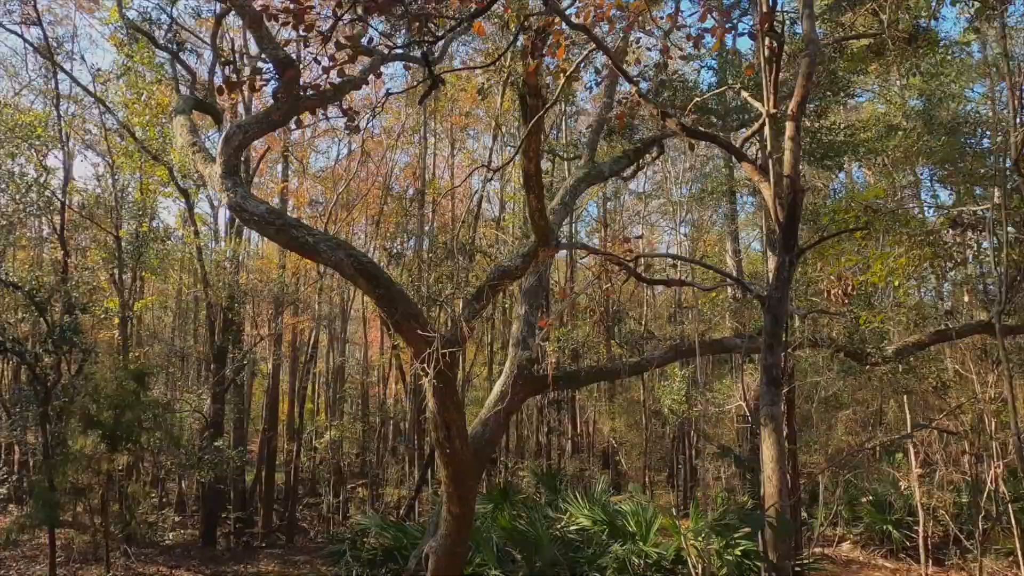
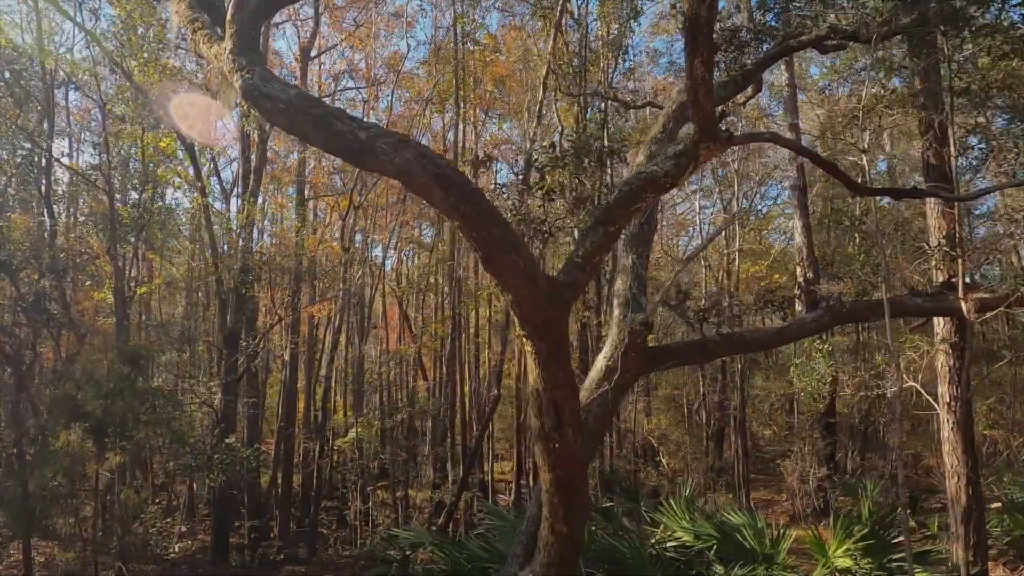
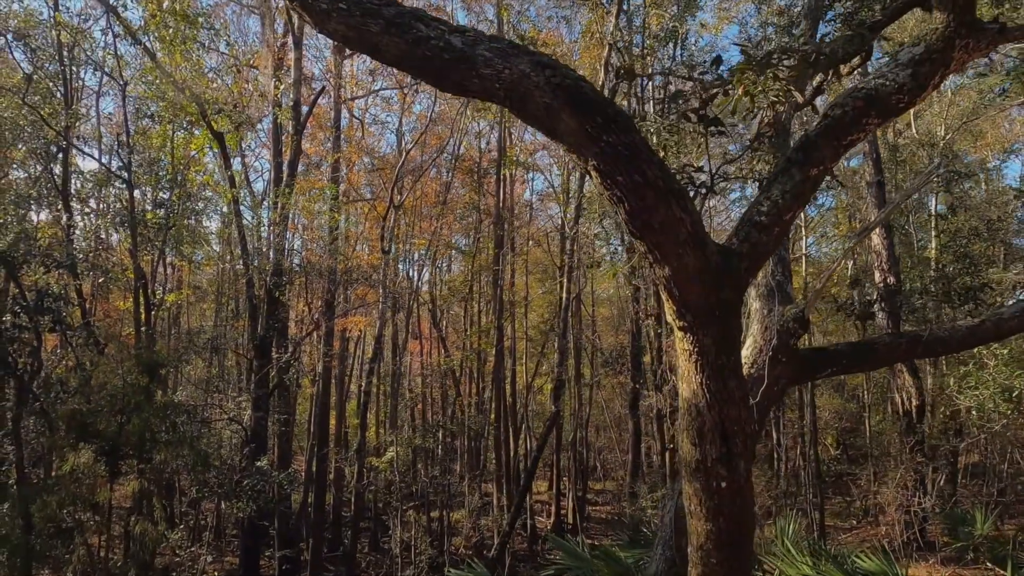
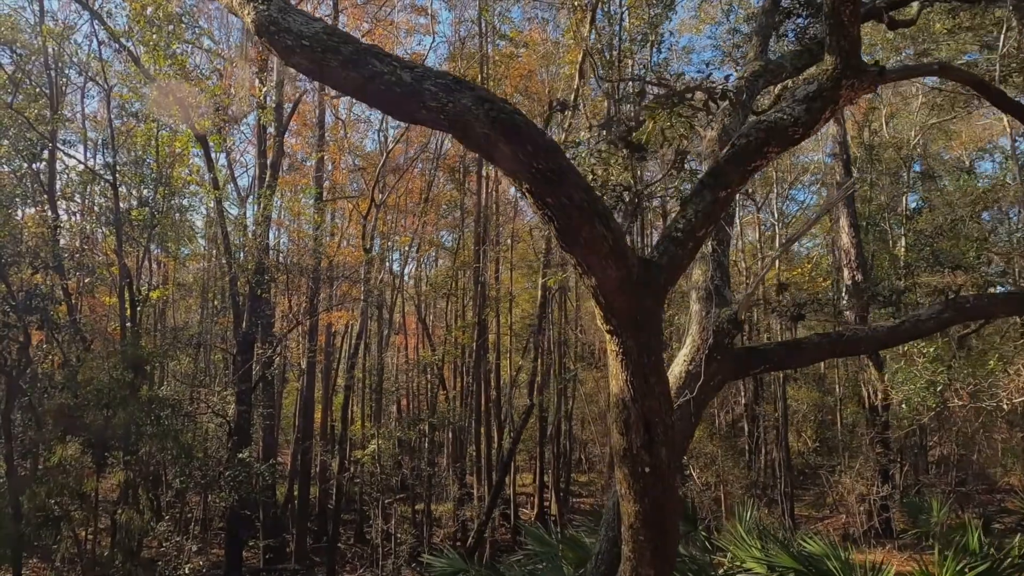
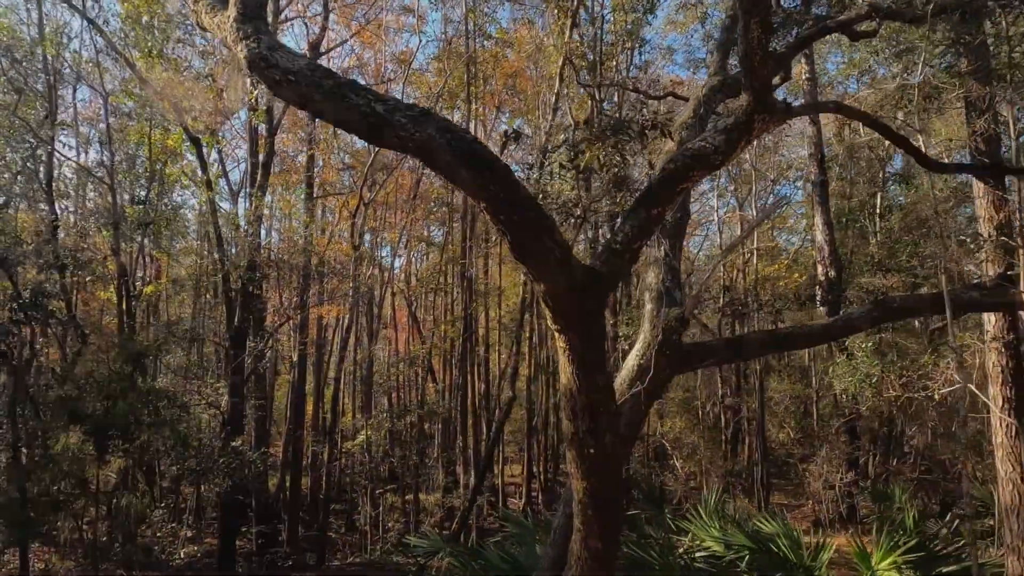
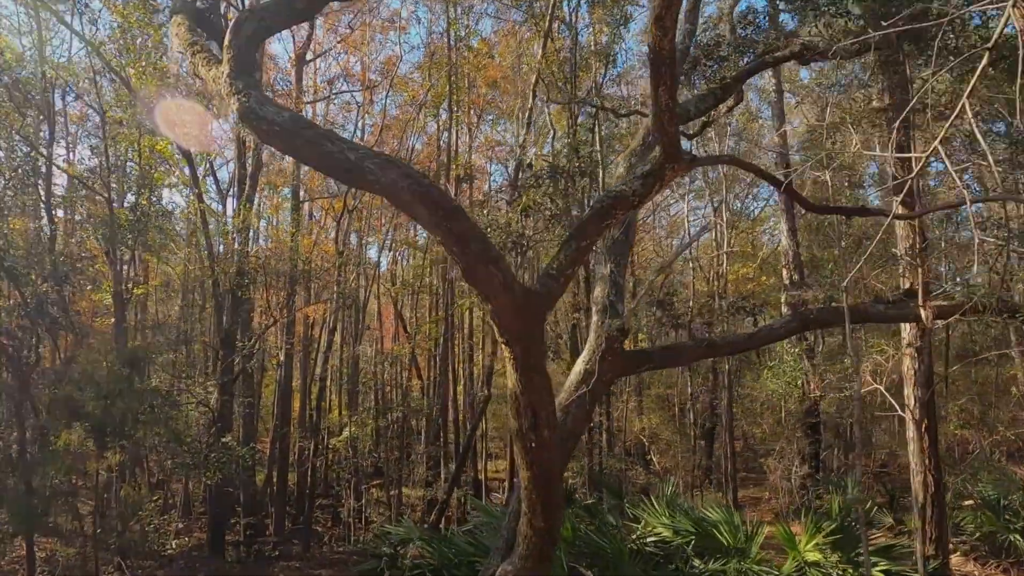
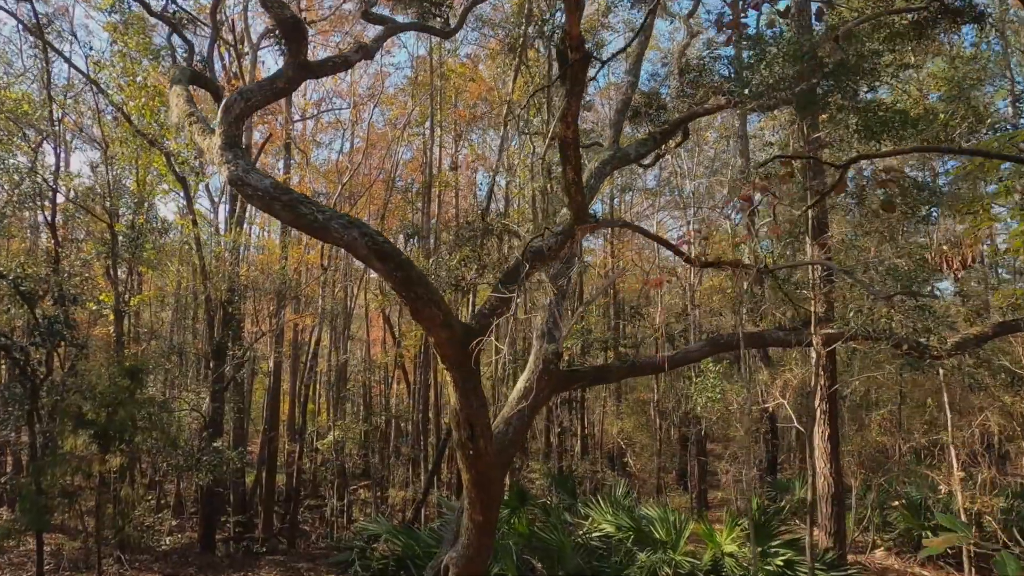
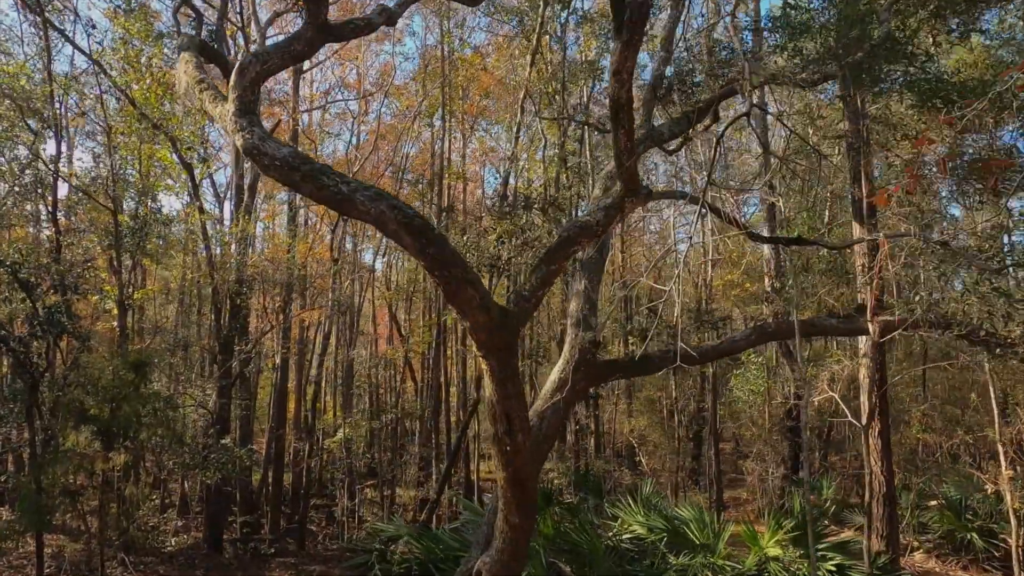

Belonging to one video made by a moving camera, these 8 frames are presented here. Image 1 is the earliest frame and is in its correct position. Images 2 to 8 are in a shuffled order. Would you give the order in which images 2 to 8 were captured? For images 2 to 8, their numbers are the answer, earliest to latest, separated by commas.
7, 8, 6, 2, 5, 4, 3
